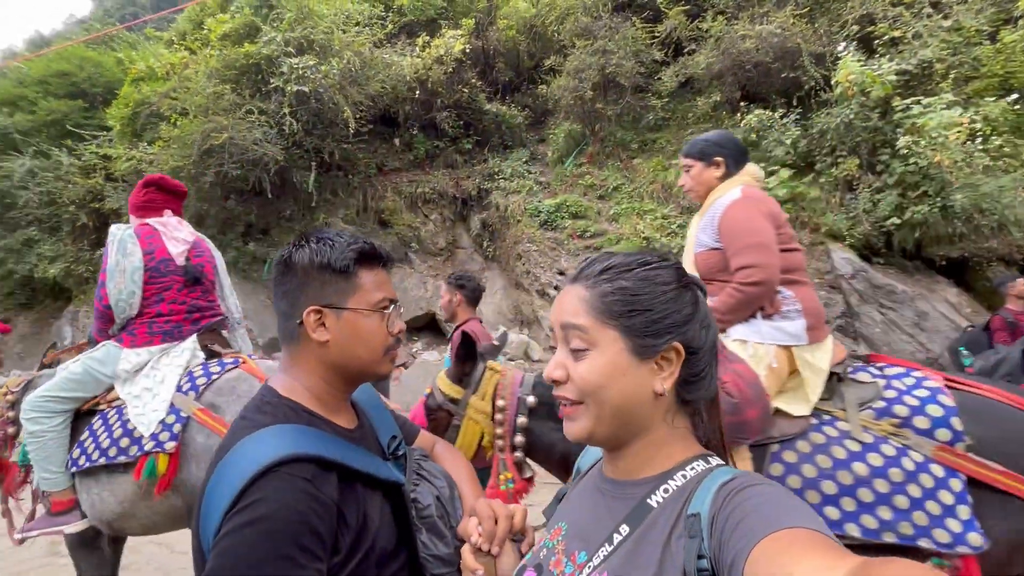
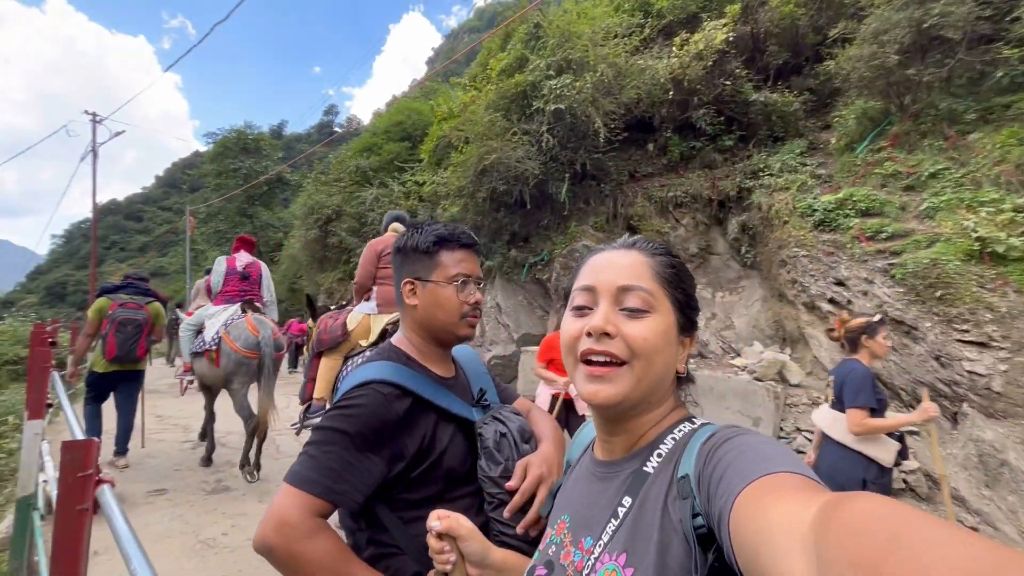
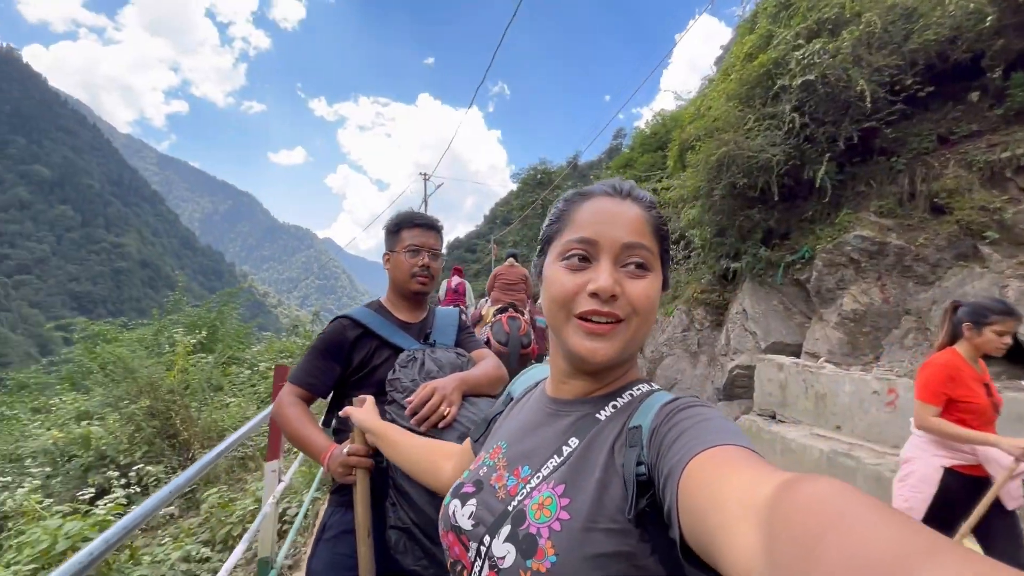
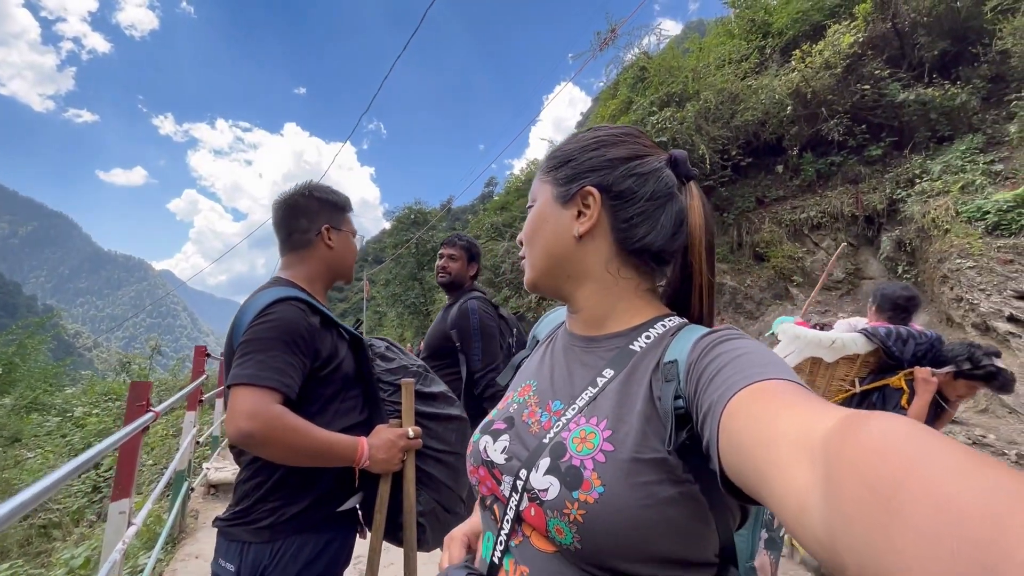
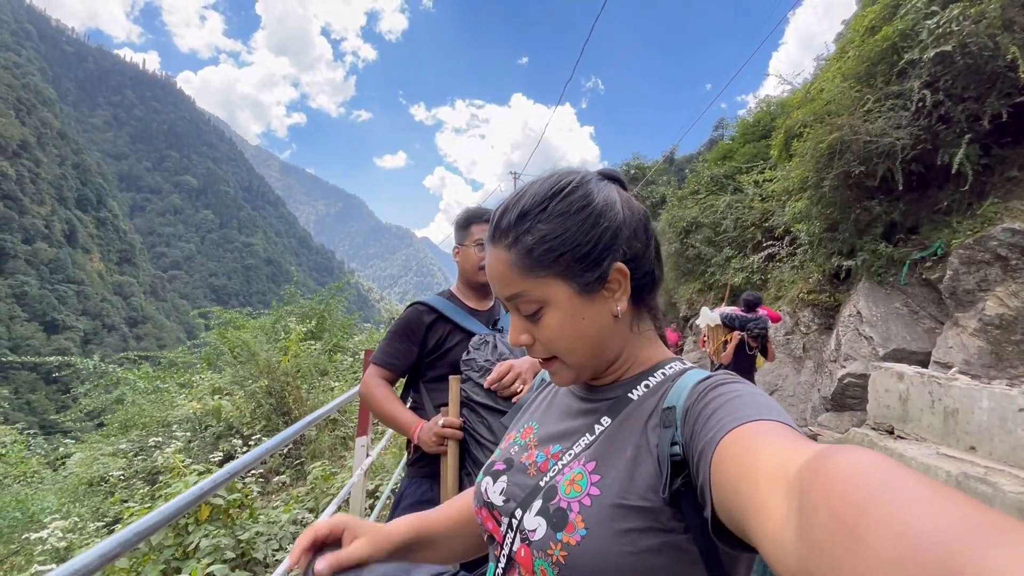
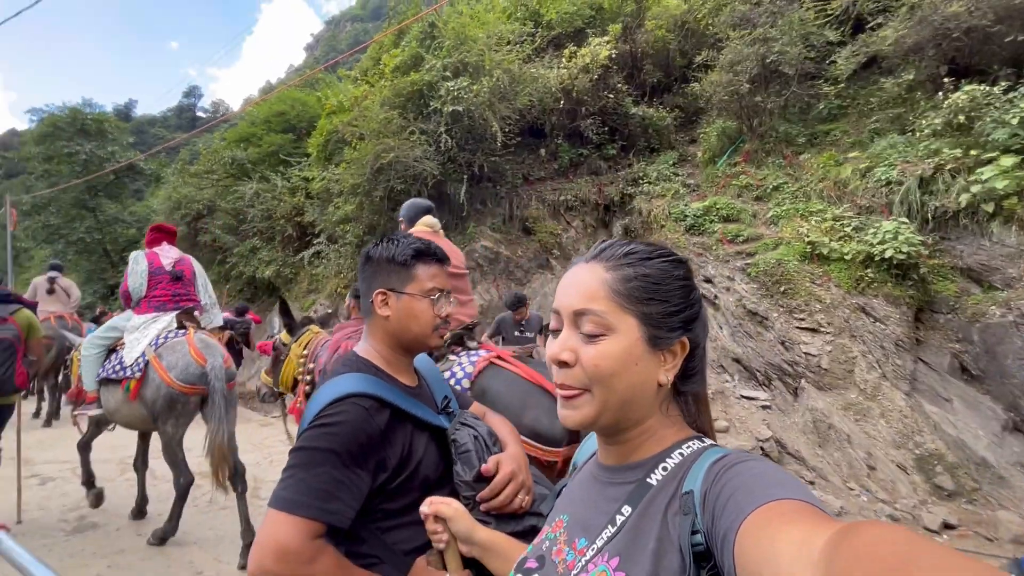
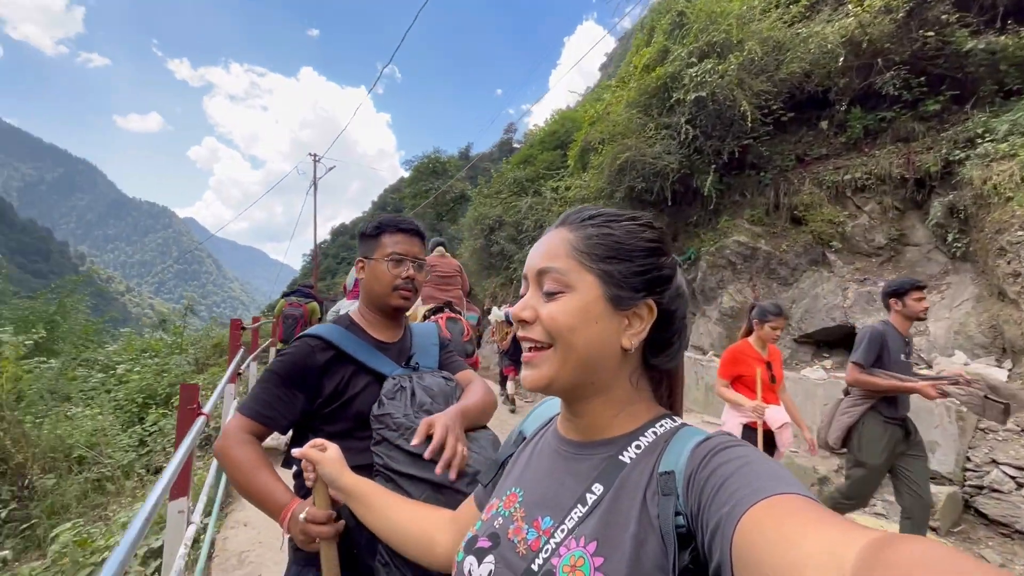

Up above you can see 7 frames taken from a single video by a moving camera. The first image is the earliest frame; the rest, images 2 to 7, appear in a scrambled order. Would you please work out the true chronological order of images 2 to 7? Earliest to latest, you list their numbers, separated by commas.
6, 2, 7, 3, 5, 4
